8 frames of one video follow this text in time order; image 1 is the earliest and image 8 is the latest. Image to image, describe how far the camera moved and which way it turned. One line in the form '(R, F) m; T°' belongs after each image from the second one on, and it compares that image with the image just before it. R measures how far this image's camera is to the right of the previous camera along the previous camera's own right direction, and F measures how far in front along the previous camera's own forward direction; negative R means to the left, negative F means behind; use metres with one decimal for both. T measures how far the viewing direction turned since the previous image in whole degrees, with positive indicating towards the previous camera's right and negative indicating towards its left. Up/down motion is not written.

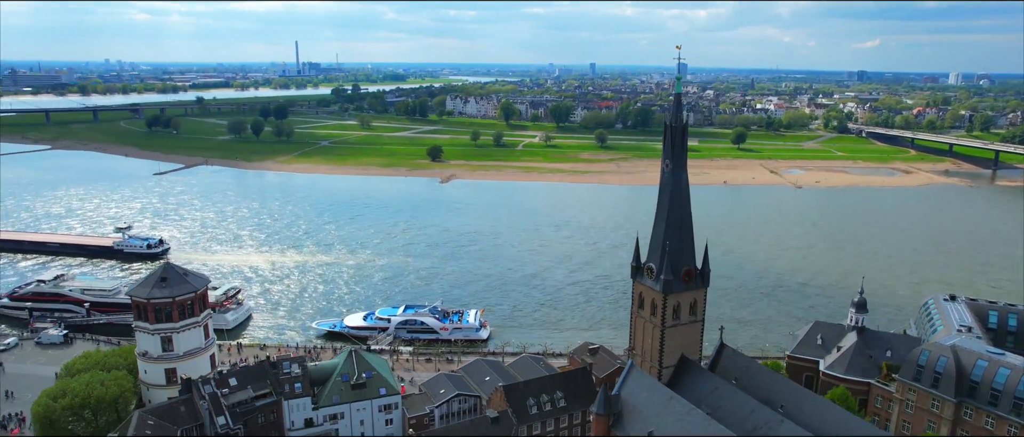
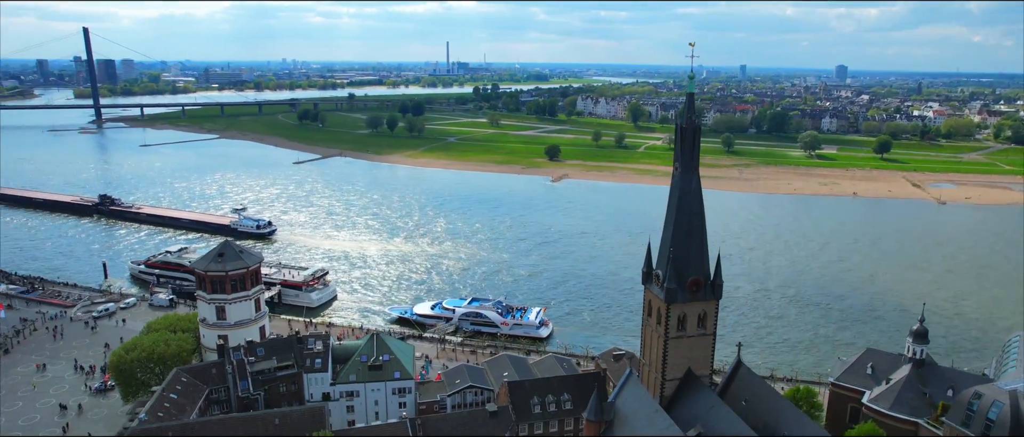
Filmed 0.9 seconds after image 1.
(+8.3, +0.6) m; -12°
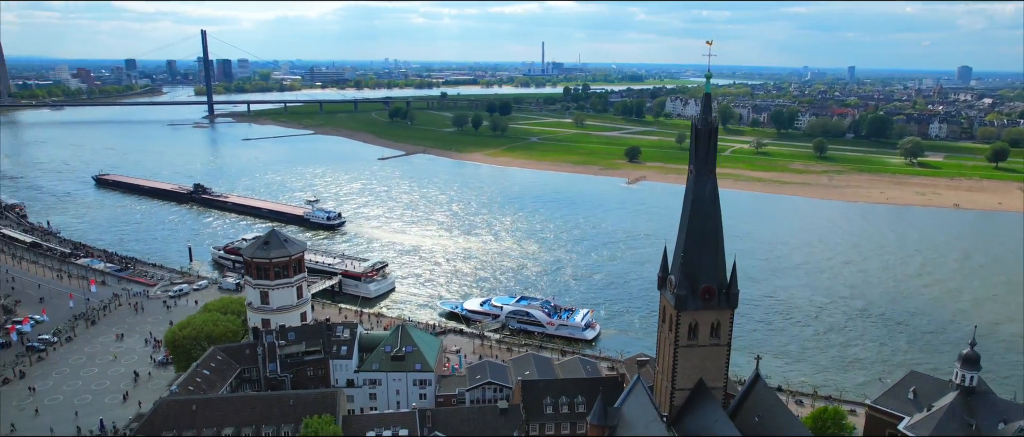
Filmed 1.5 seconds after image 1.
(+4.8, +0.2) m; -8°
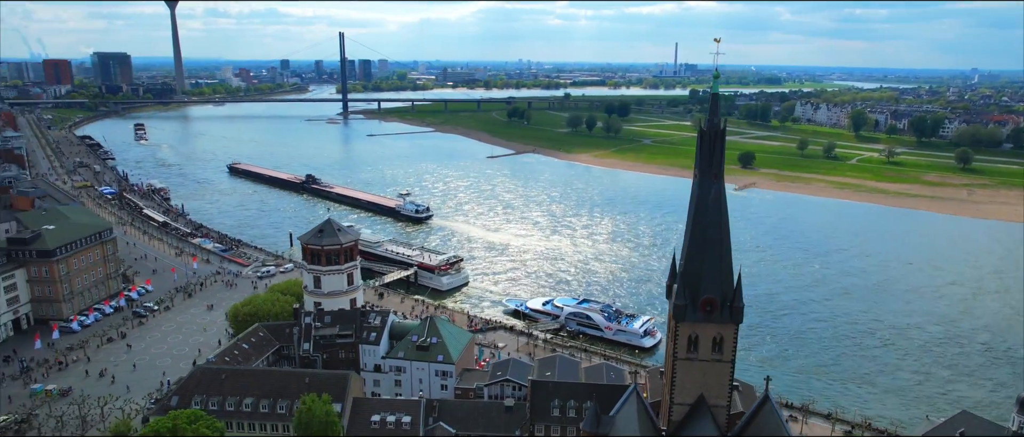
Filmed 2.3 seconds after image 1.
(+7.2, +0.6) m; -11°
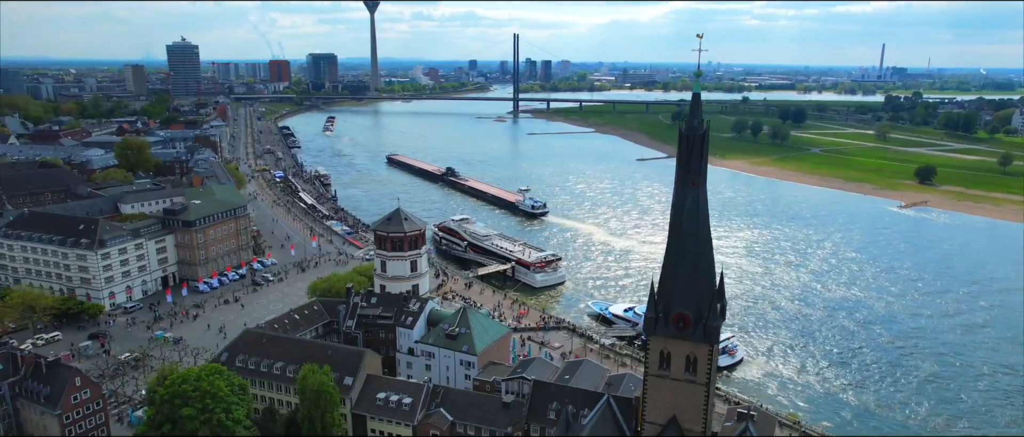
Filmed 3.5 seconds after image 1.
(+10.7, +1.2) m; -16°
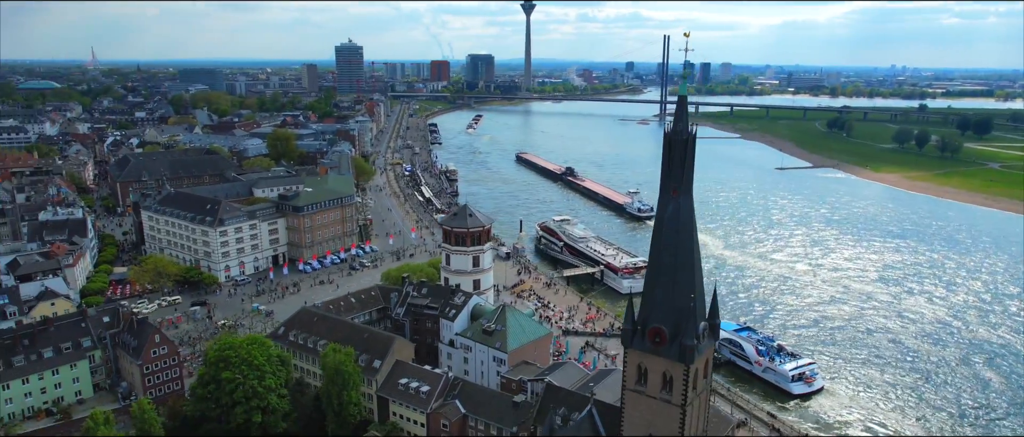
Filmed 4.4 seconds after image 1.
(+8.5, +0.9) m; -13°
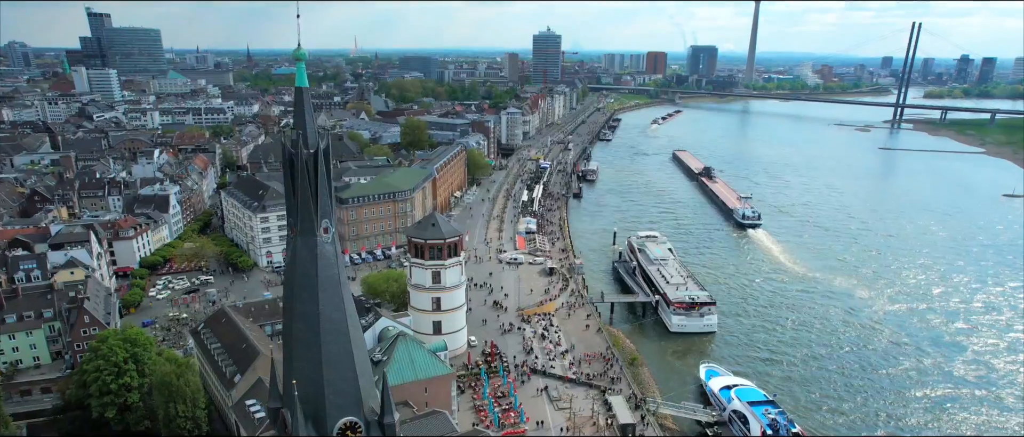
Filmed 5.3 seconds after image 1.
(+21.2, +11.9) m; -20°
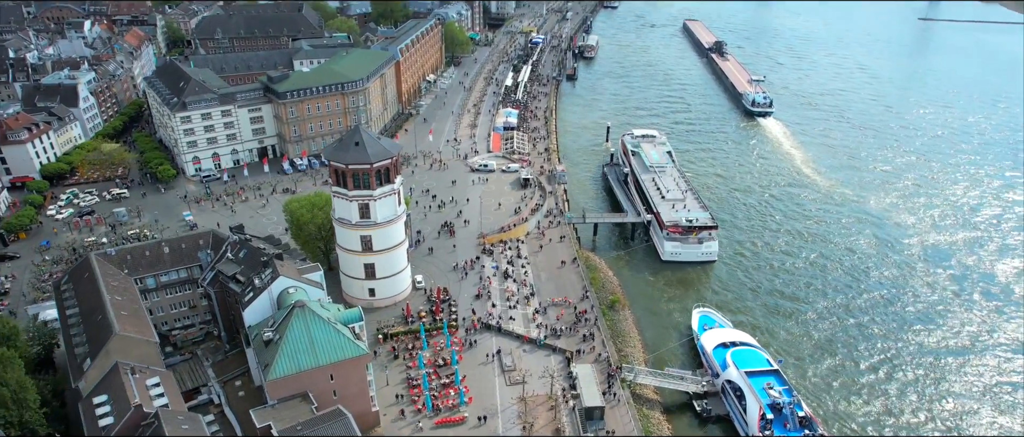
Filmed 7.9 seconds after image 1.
(+4.0, +12.3) m; -1°
